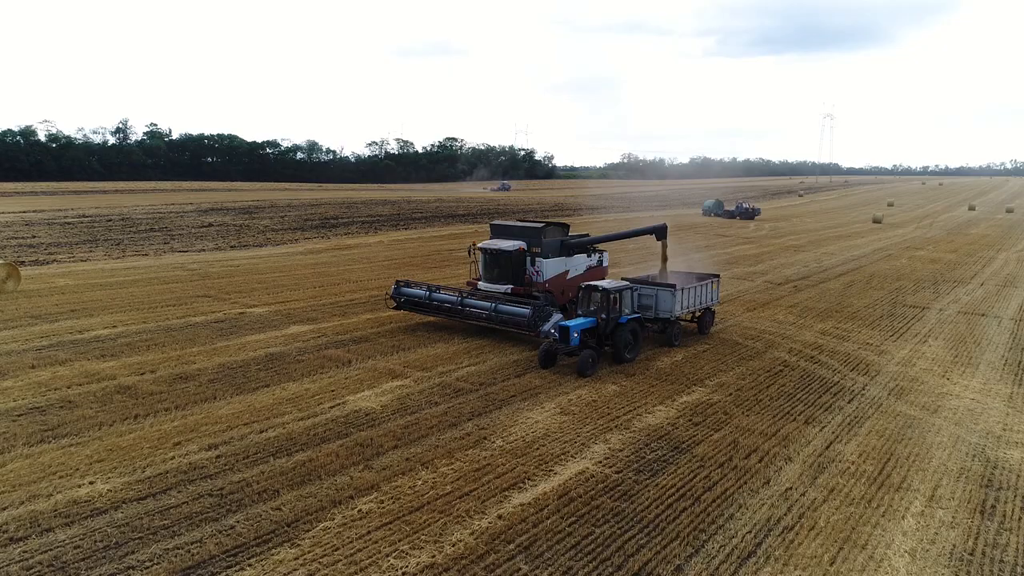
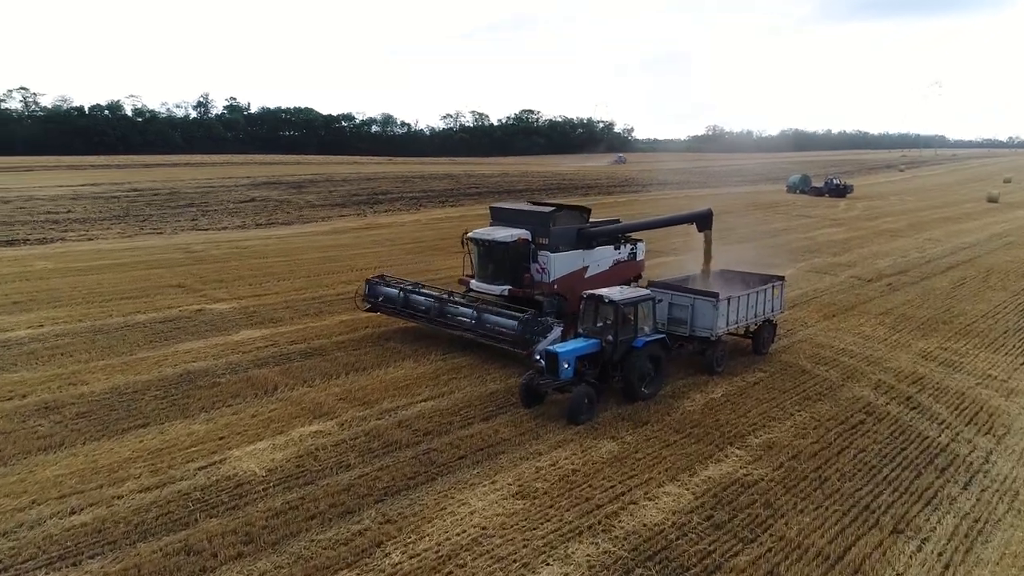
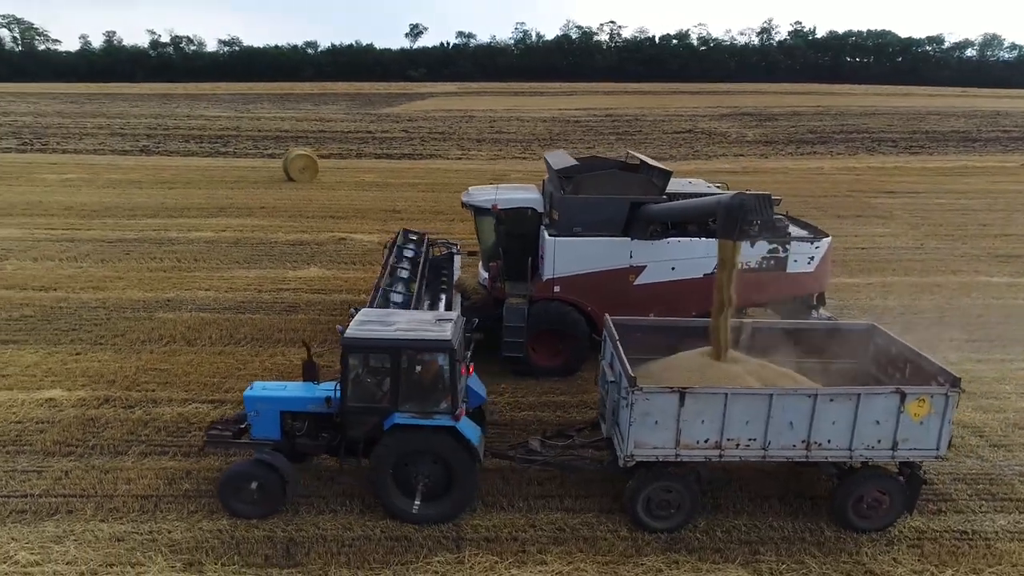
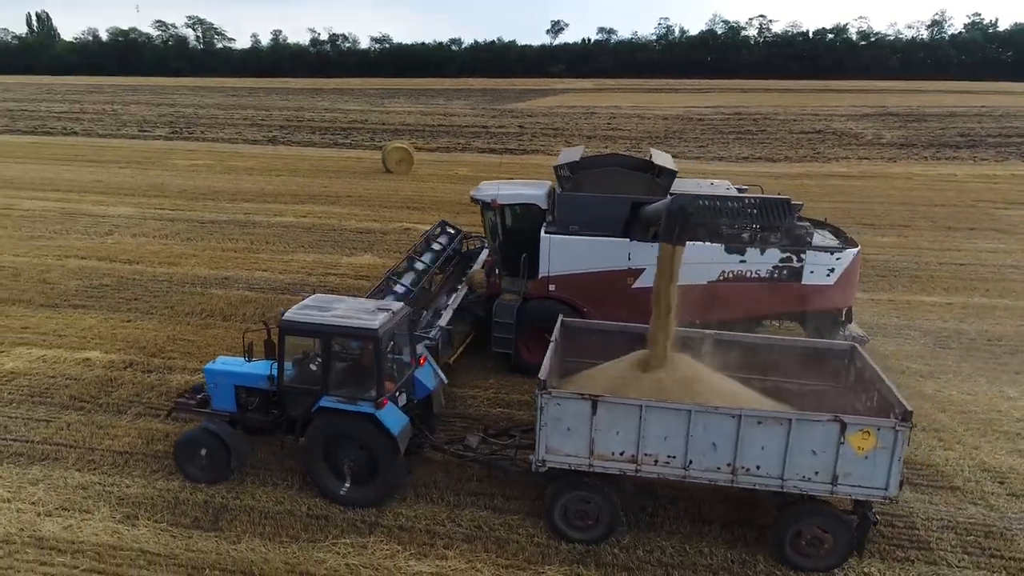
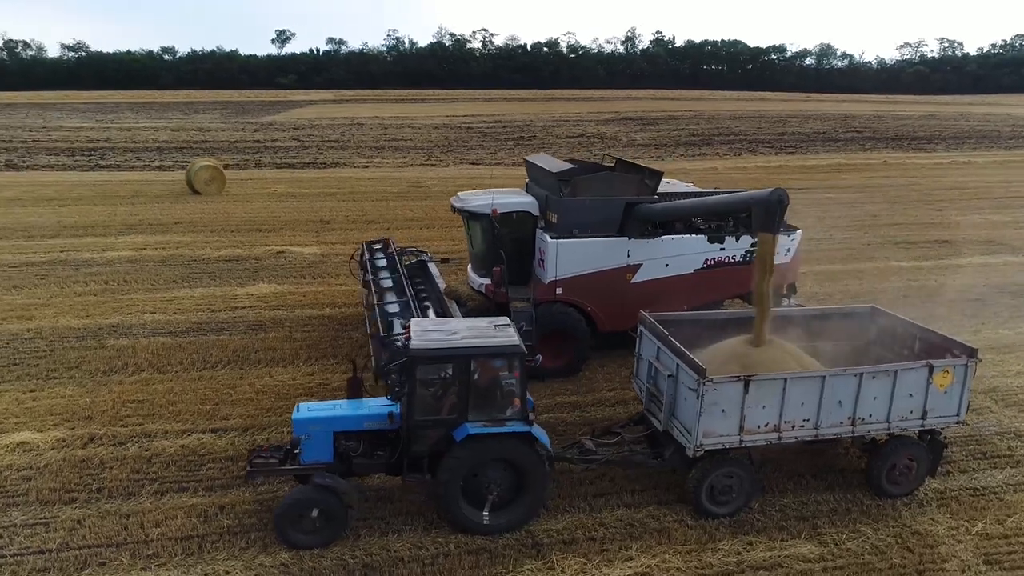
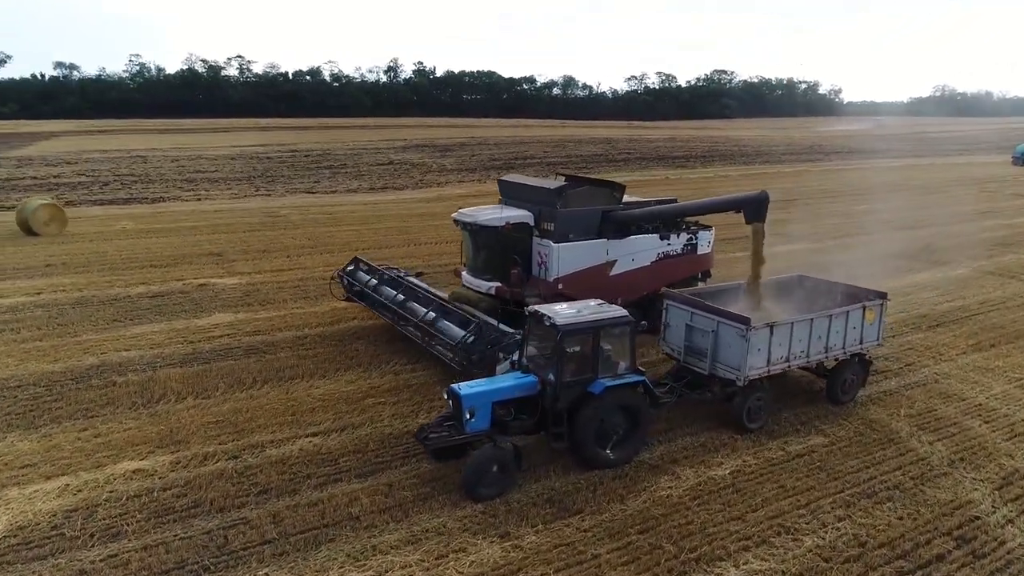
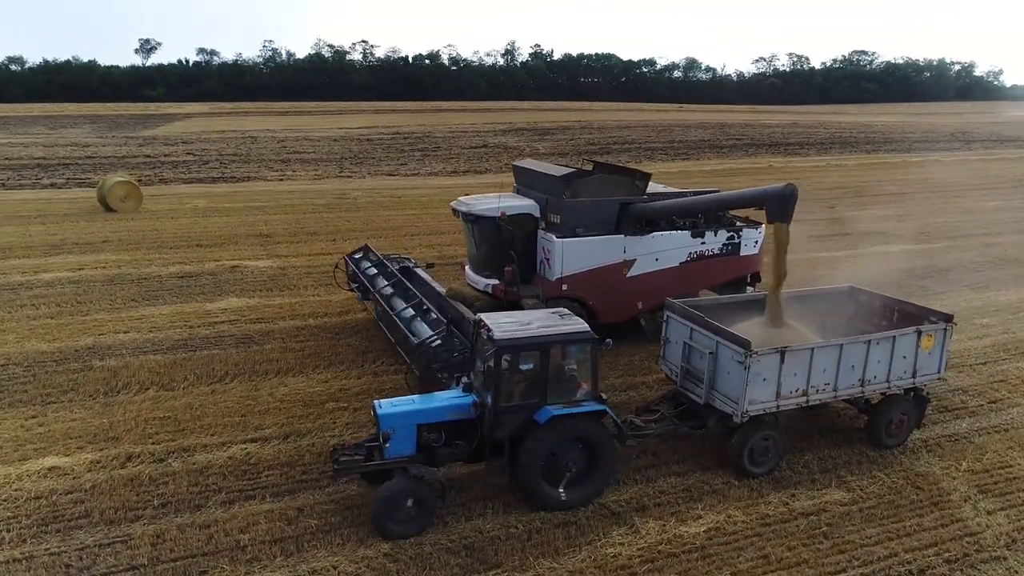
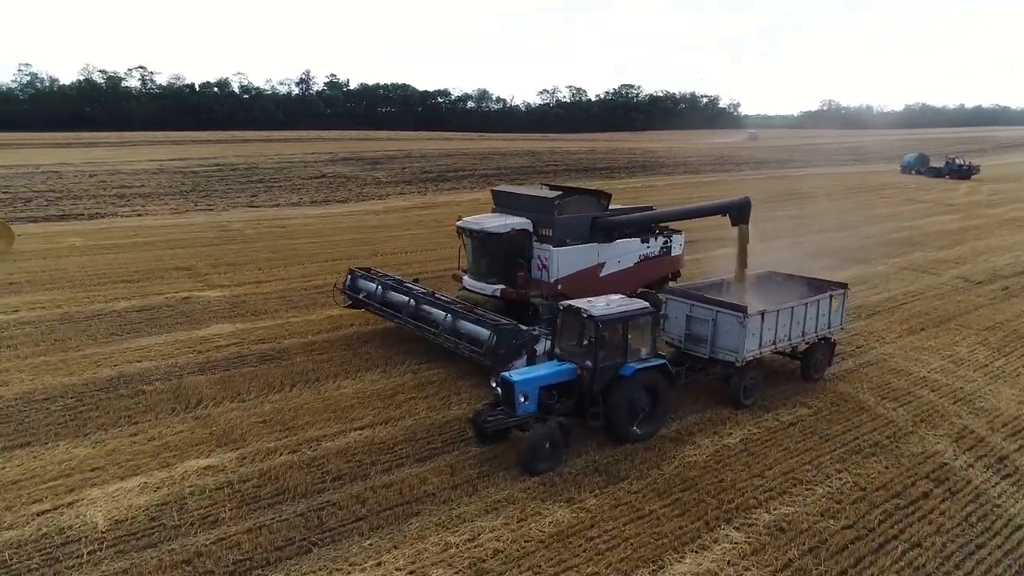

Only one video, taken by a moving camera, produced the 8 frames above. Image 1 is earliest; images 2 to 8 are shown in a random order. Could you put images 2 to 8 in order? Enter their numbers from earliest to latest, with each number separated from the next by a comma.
2, 8, 6, 7, 5, 3, 4
